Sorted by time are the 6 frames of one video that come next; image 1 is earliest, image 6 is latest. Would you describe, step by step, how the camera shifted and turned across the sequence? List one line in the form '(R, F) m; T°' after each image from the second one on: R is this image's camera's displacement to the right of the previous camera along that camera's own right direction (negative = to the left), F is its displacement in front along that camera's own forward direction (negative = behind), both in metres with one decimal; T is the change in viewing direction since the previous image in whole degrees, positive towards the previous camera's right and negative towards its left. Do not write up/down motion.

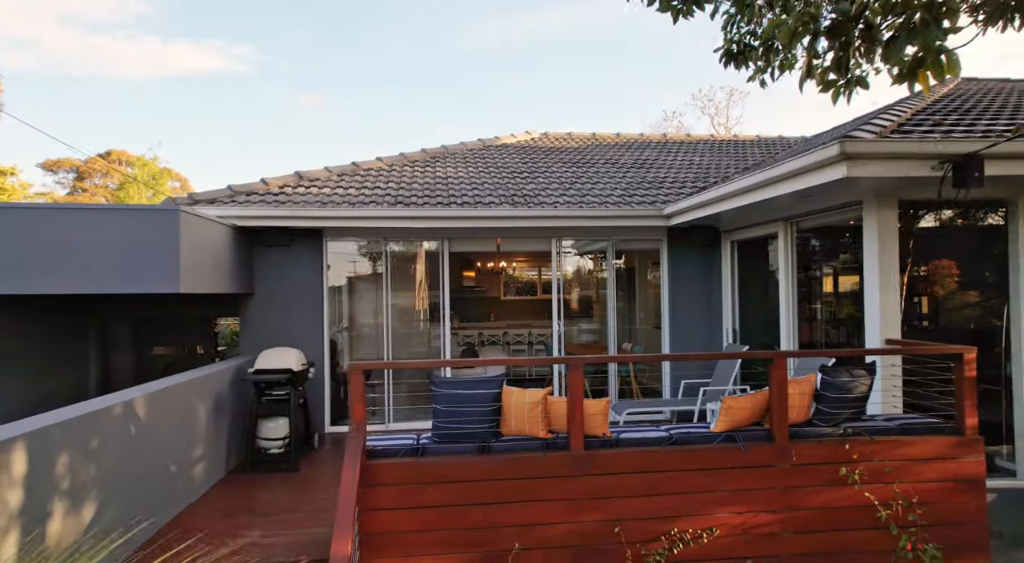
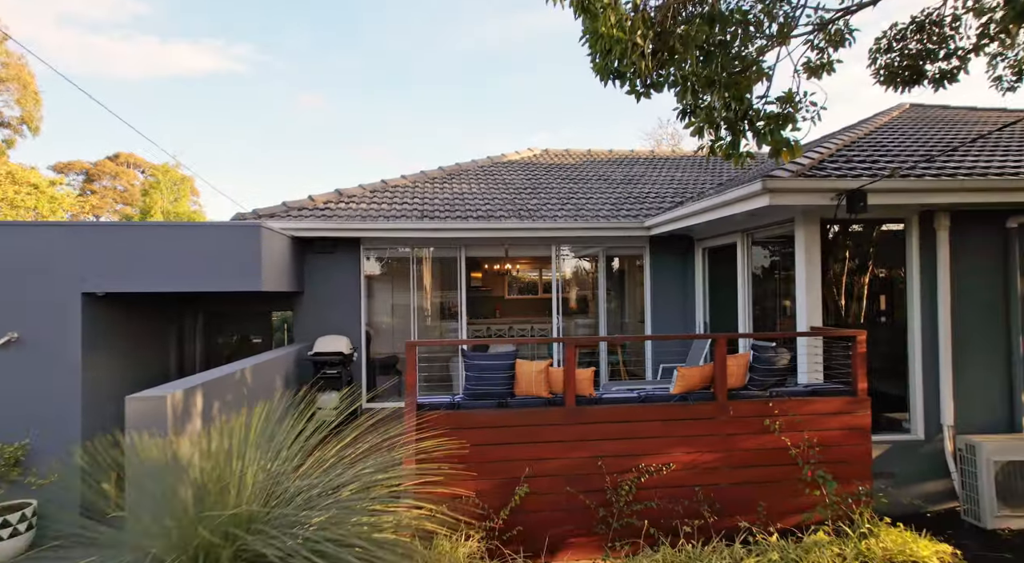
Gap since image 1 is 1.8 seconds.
(-0.1, -1.3) m; 0°
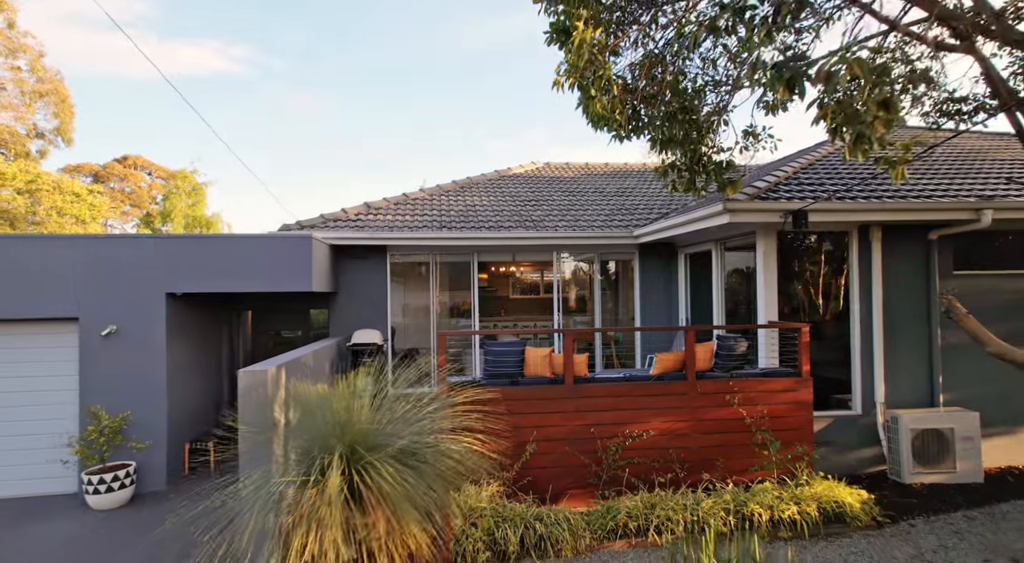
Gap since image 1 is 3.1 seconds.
(-0.1, -1.1) m; 0°
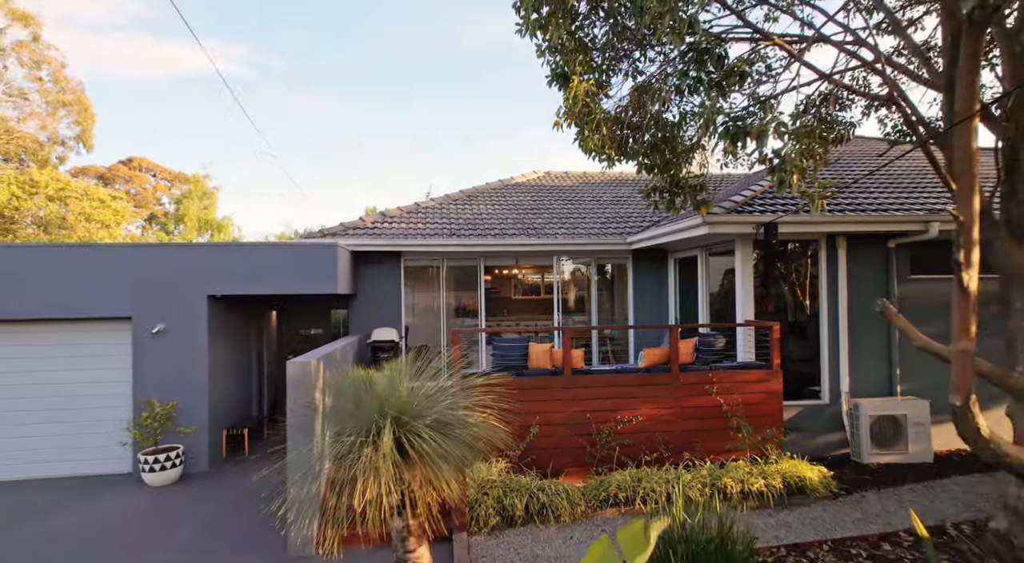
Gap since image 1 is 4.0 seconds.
(-0.1, -0.8) m; 0°
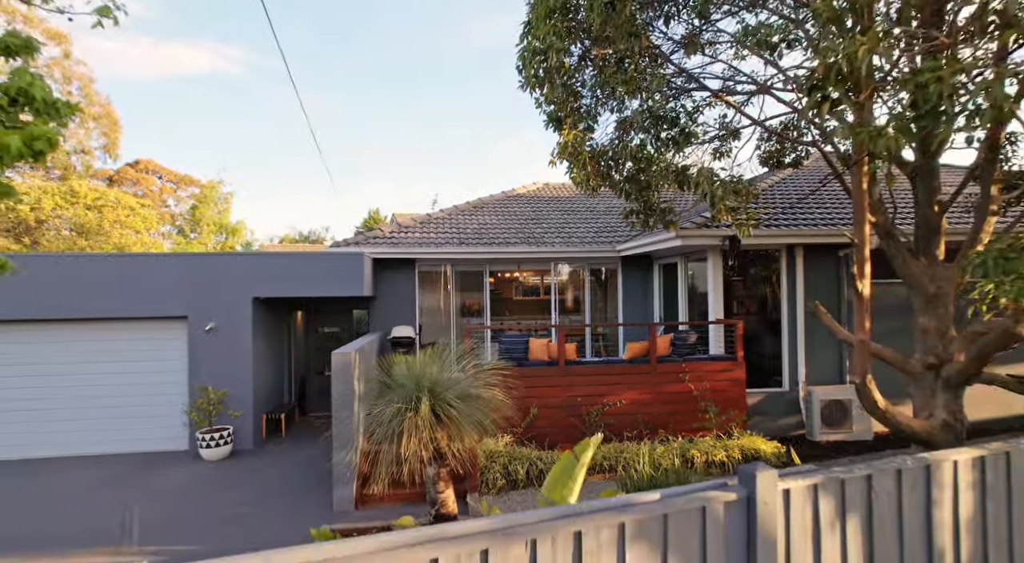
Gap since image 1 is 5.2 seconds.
(0.0, -1.2) m; 0°
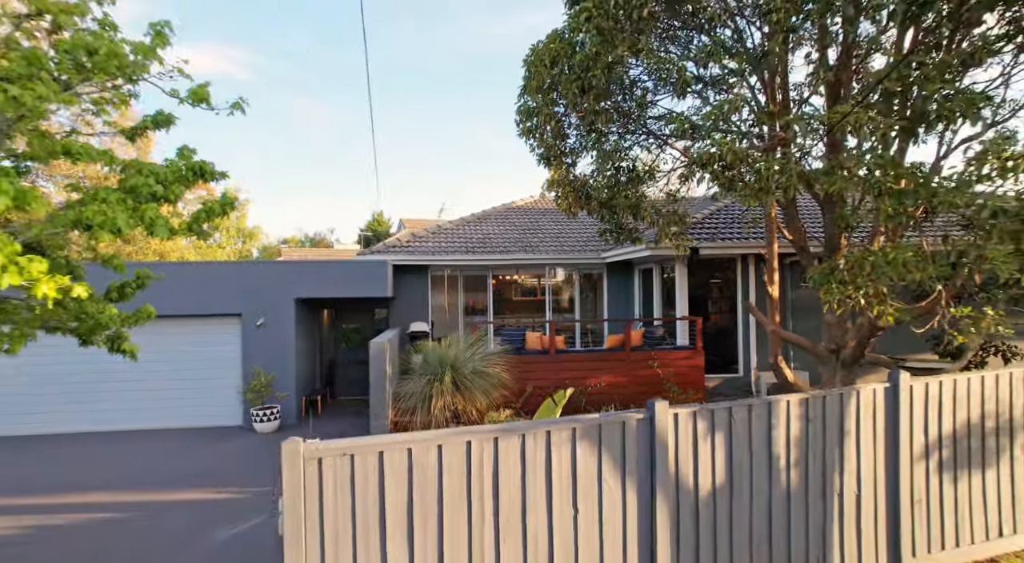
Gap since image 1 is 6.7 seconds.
(0.0, -1.7) m; 0°
